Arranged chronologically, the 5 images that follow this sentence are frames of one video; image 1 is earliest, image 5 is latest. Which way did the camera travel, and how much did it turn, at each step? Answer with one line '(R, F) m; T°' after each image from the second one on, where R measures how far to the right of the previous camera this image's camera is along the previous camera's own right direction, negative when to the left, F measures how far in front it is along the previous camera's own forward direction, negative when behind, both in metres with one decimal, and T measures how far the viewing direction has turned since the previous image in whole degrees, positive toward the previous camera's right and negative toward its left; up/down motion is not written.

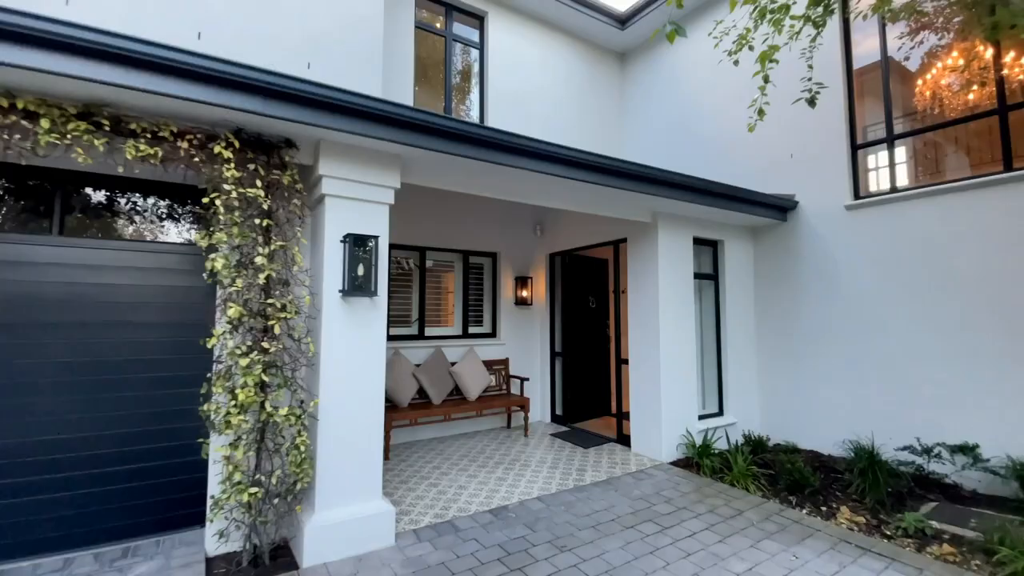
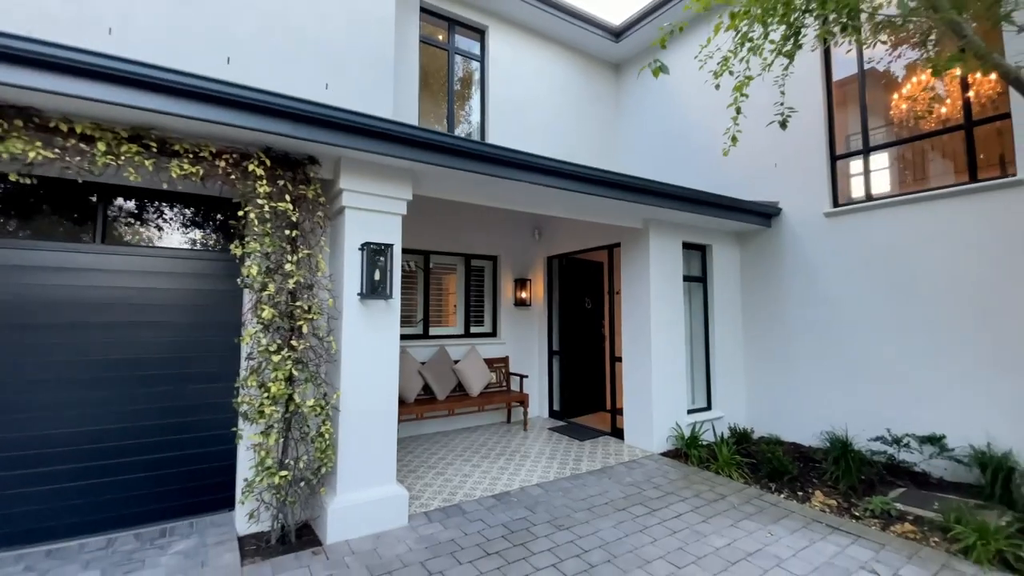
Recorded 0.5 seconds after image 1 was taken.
(0.0, -0.3) m; 0°
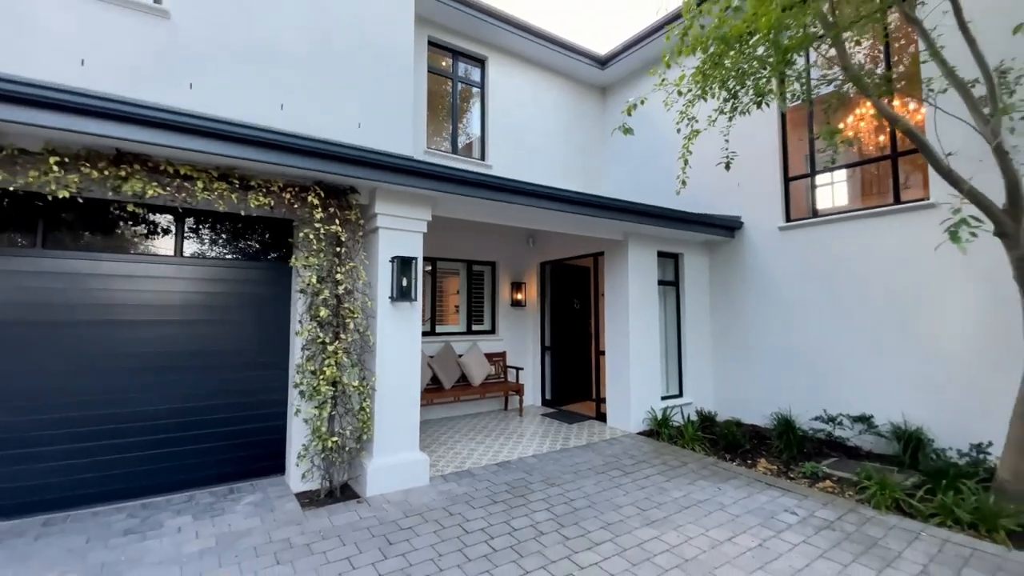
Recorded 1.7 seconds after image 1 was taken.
(-0.1, -0.8) m; +1°
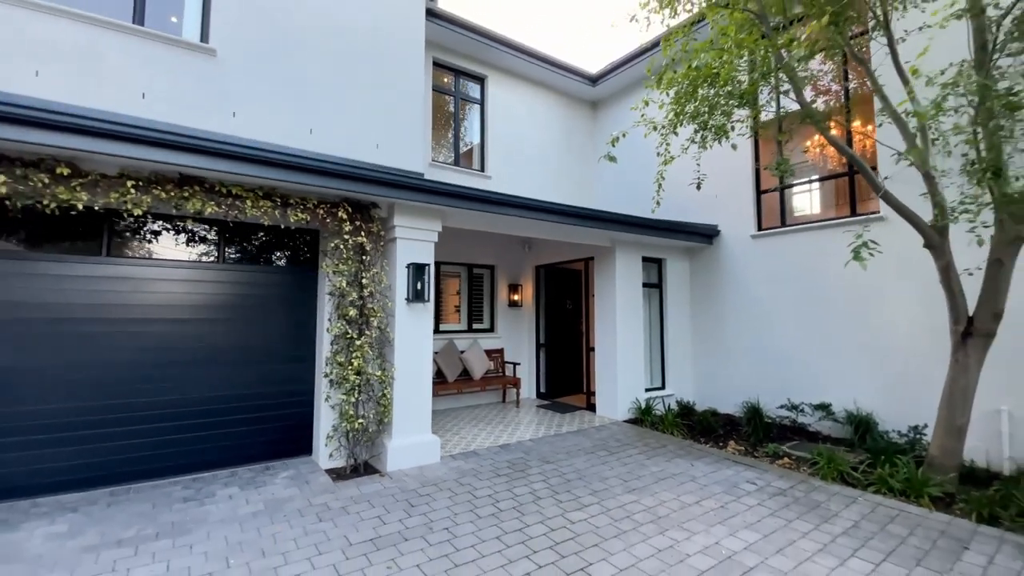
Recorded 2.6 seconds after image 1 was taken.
(-0.1, -0.6) m; +1°
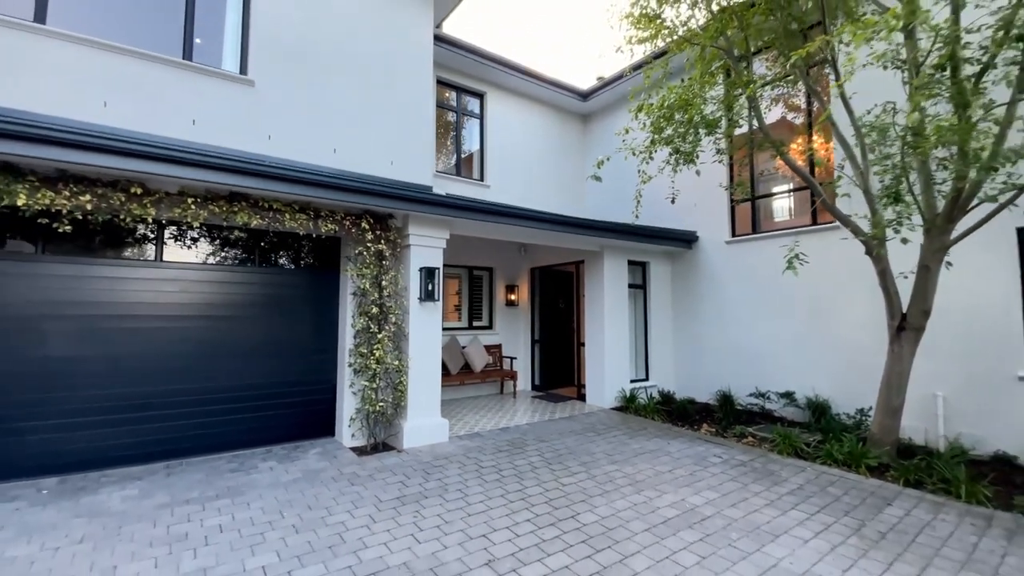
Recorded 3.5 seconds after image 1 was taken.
(-0.1, -0.7) m; +1°
